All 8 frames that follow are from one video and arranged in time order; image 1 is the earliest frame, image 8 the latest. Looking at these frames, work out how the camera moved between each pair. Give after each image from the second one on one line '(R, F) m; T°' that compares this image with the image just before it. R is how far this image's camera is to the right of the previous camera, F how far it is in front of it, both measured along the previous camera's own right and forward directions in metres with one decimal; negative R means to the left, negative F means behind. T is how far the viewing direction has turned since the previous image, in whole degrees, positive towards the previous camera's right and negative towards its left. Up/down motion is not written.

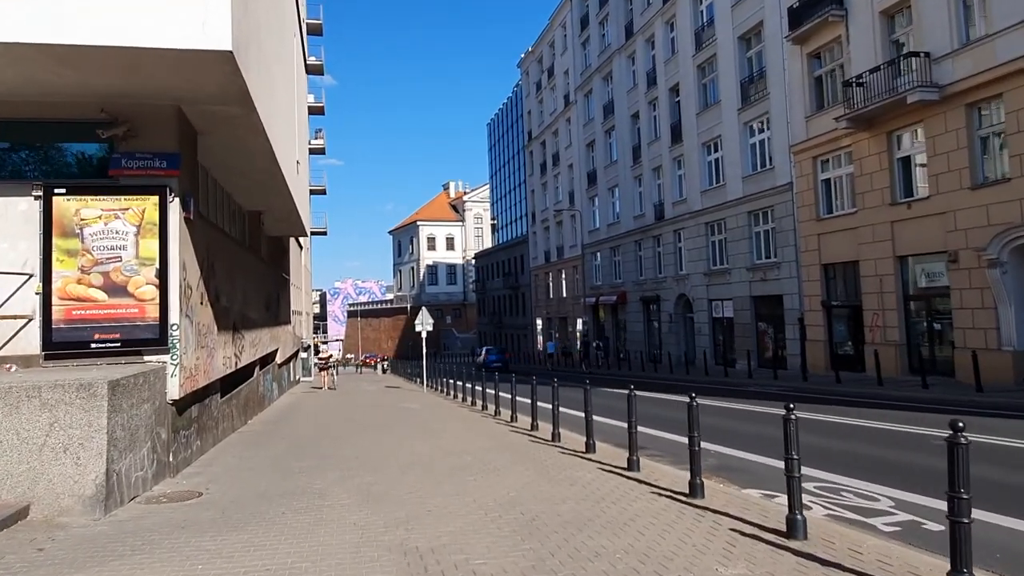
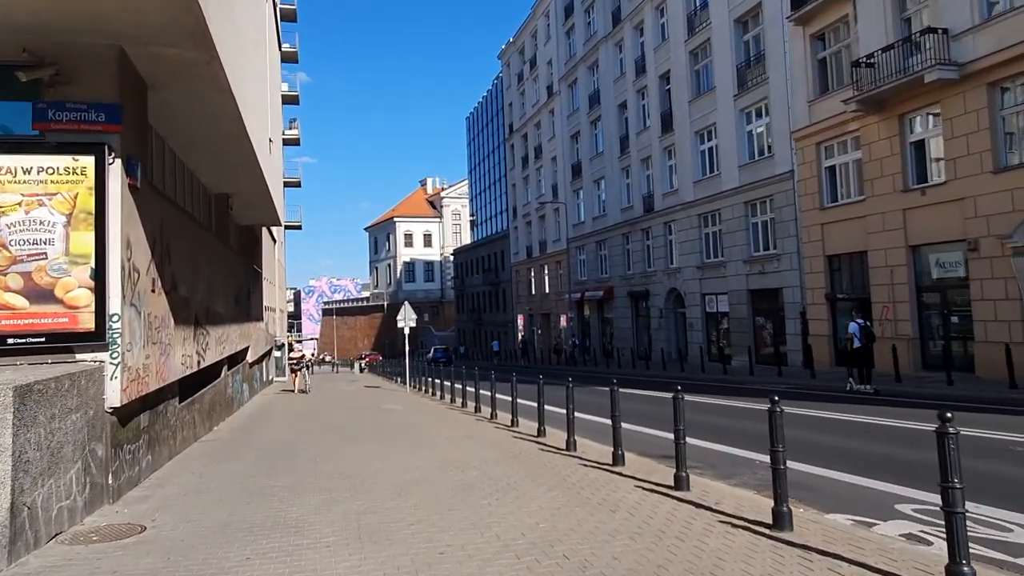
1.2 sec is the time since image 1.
(-0.4, +1.6) m; +2°
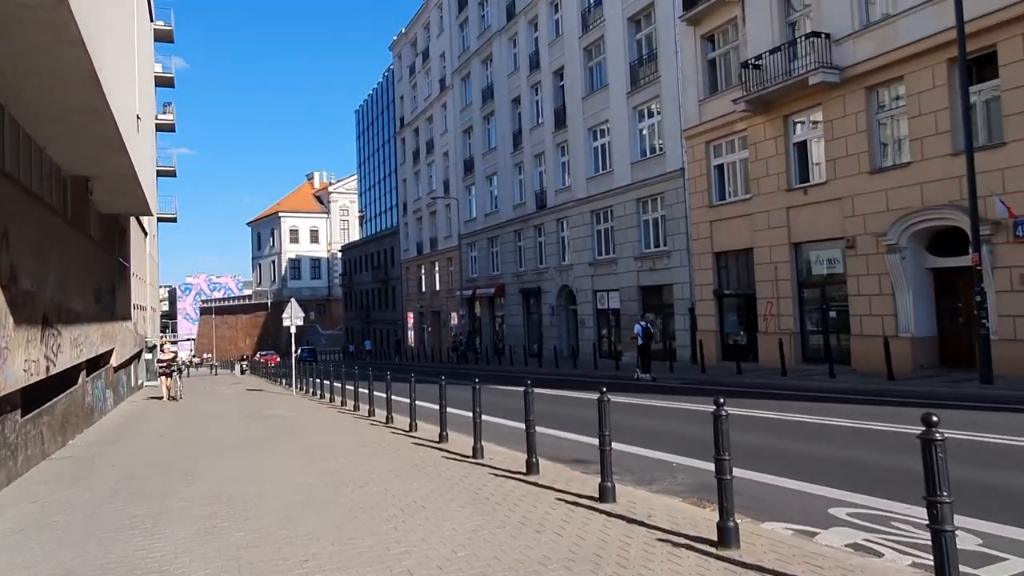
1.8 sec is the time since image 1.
(-0.2, +0.8) m; +9°
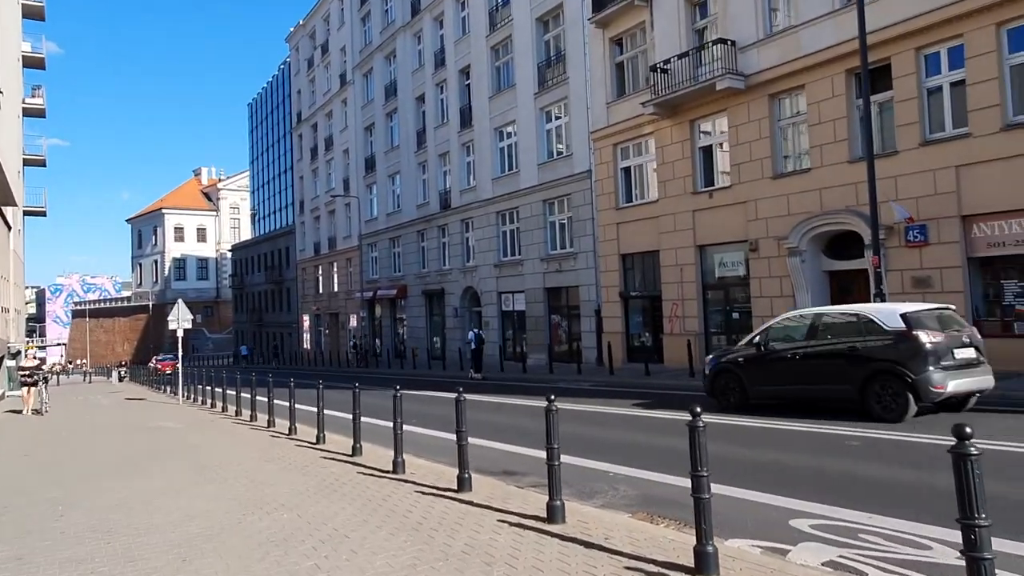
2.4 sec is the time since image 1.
(-0.3, +0.7) m; +8°
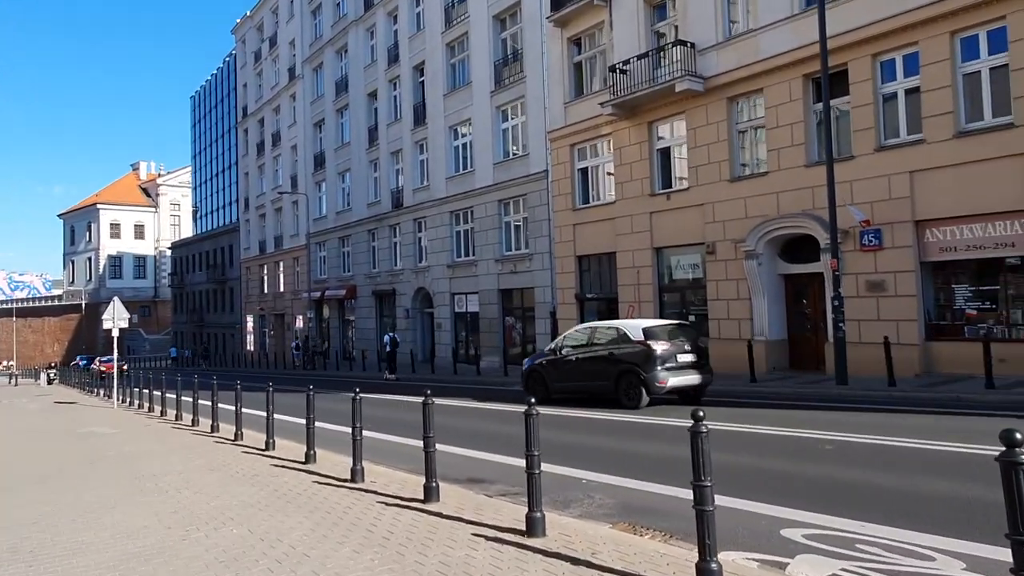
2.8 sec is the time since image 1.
(-0.2, +0.5) m; +4°
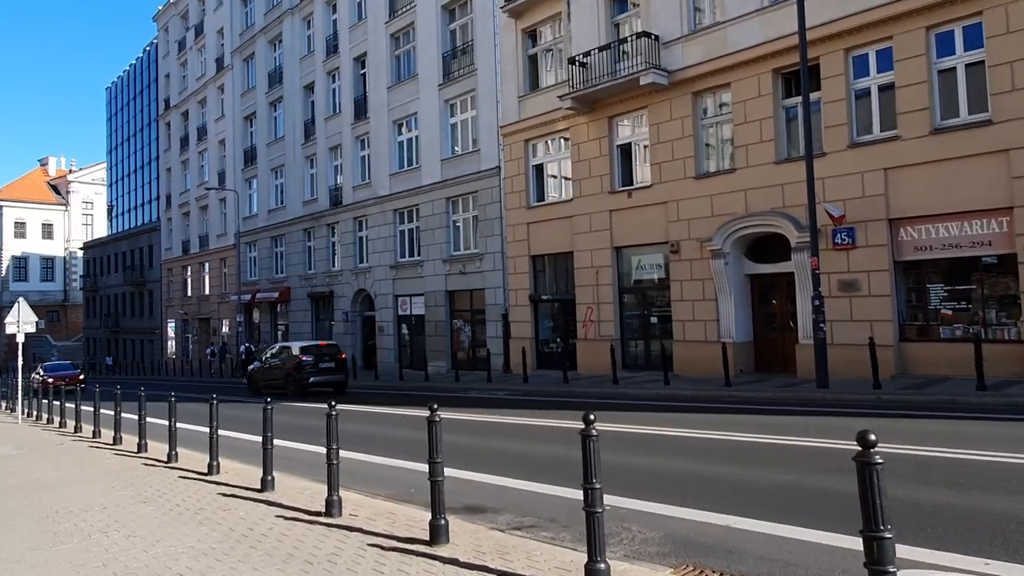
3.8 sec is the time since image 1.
(-0.7, +1.3) m; +5°
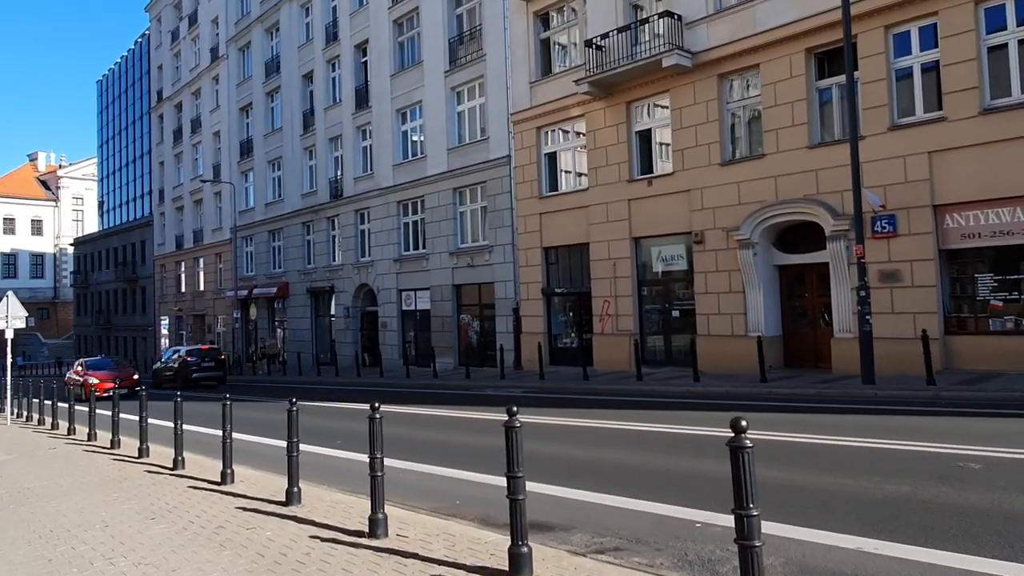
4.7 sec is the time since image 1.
(-0.7, +1.0) m; +1°
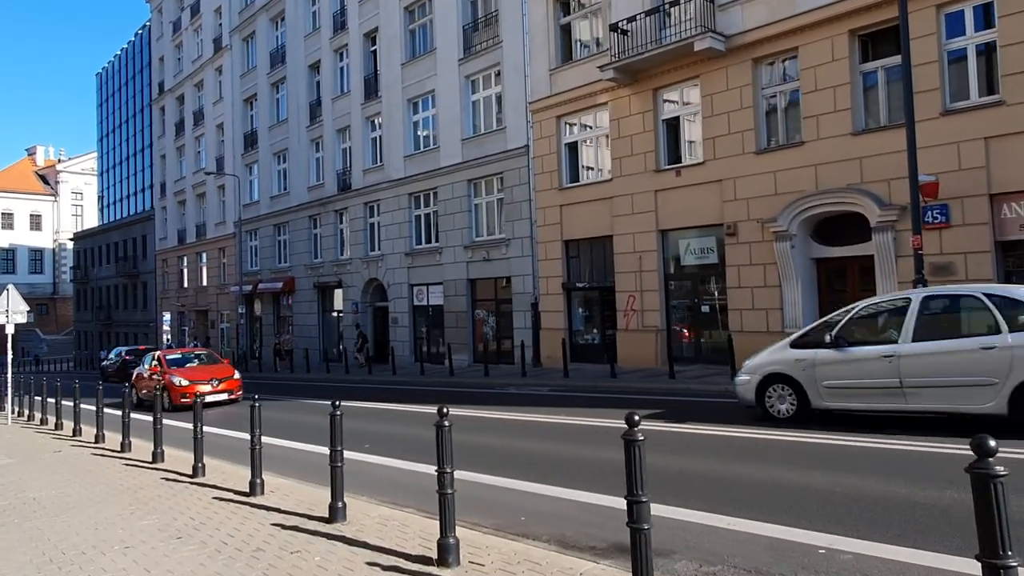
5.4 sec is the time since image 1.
(-0.7, +0.9) m; 0°
